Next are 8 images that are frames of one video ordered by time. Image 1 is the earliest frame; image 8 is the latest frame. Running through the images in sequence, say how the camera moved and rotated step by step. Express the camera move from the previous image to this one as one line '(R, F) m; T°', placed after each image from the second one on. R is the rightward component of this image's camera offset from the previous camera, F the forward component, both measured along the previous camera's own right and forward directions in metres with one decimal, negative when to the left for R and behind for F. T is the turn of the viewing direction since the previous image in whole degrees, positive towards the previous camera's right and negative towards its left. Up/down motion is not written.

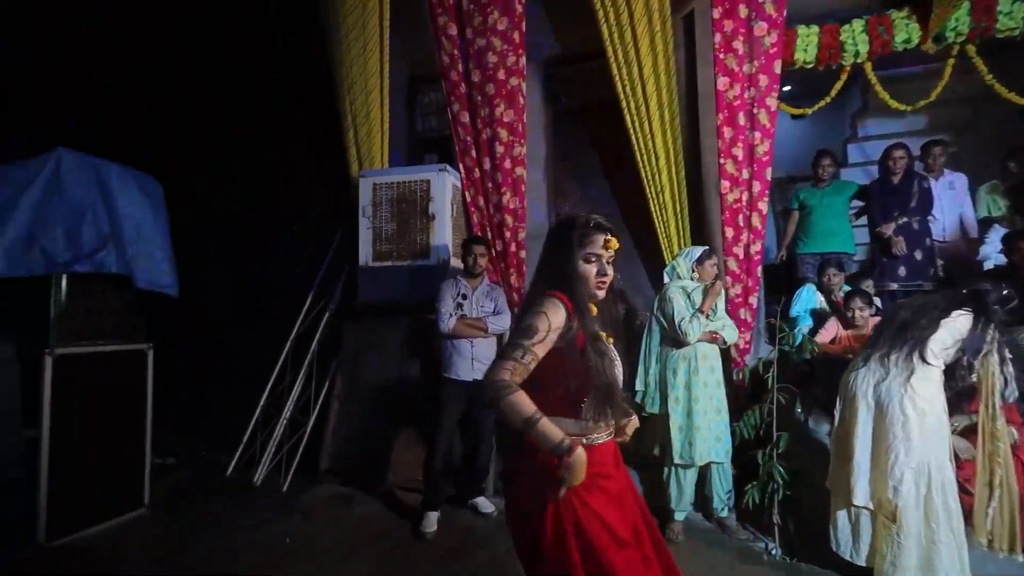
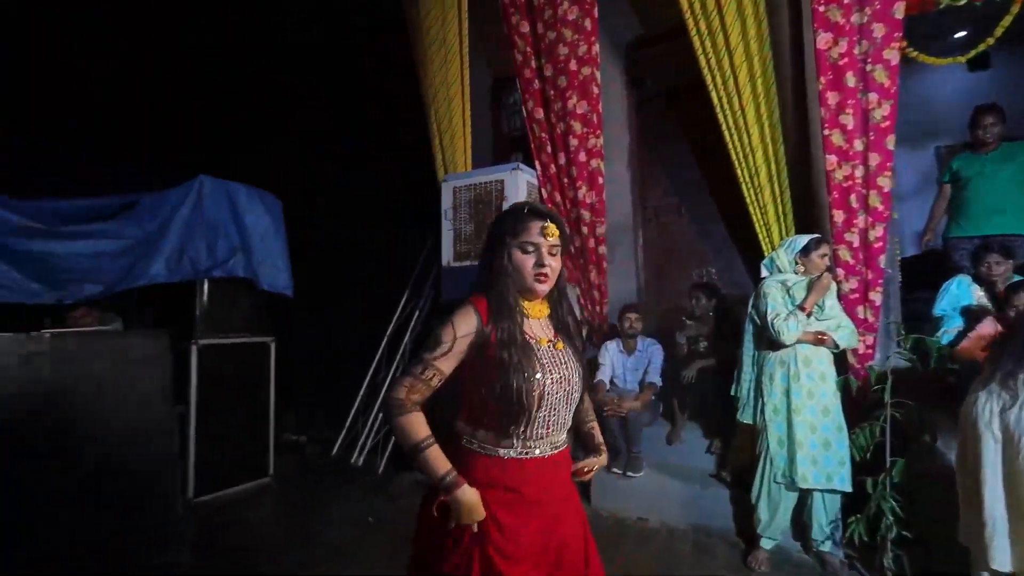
(+0.5, +0.1) m; -15°
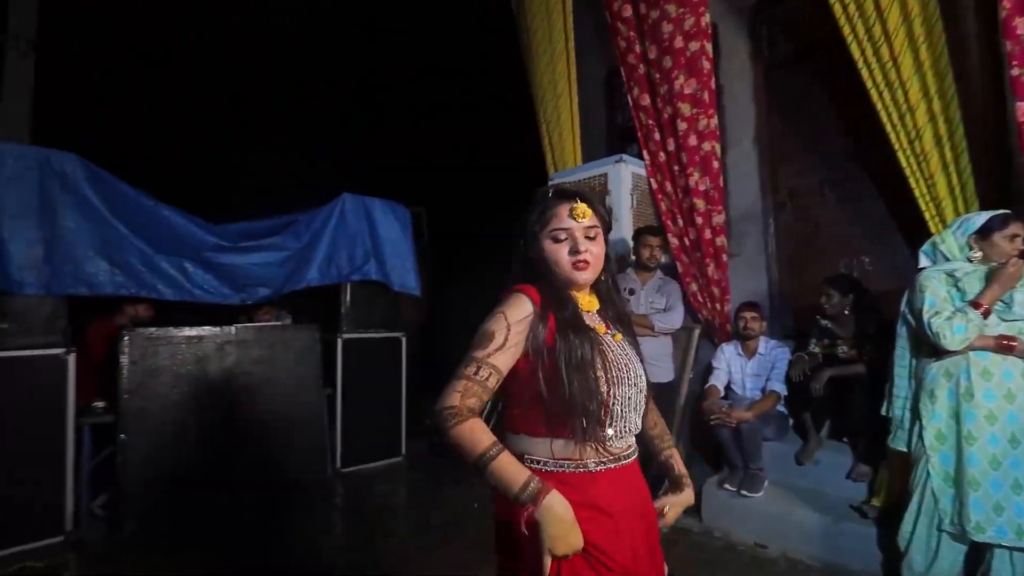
(+0.5, +0.1) m; -19°
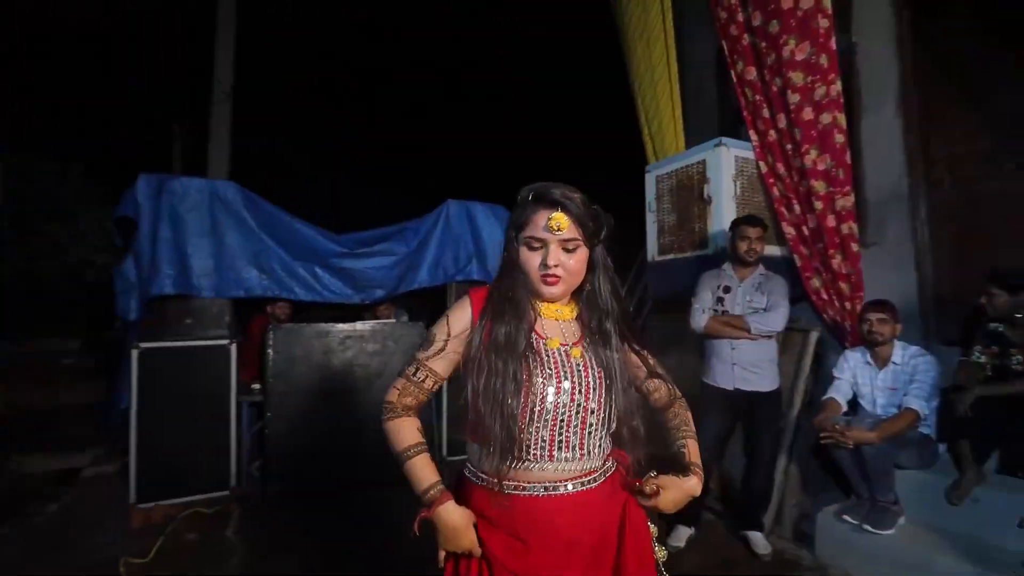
(+0.4, +0.1) m; -16°
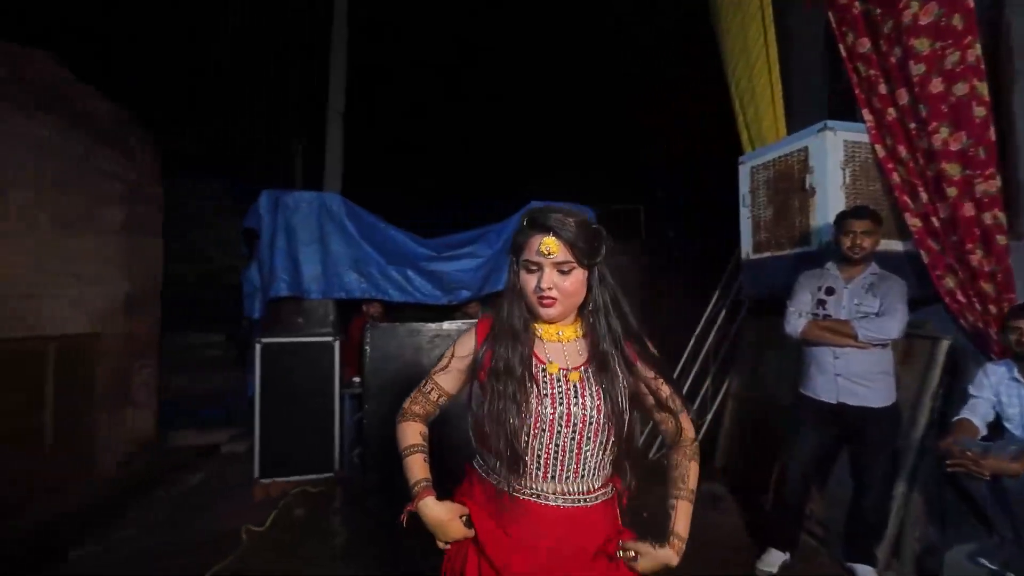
(+0.2, 0.0) m; -12°
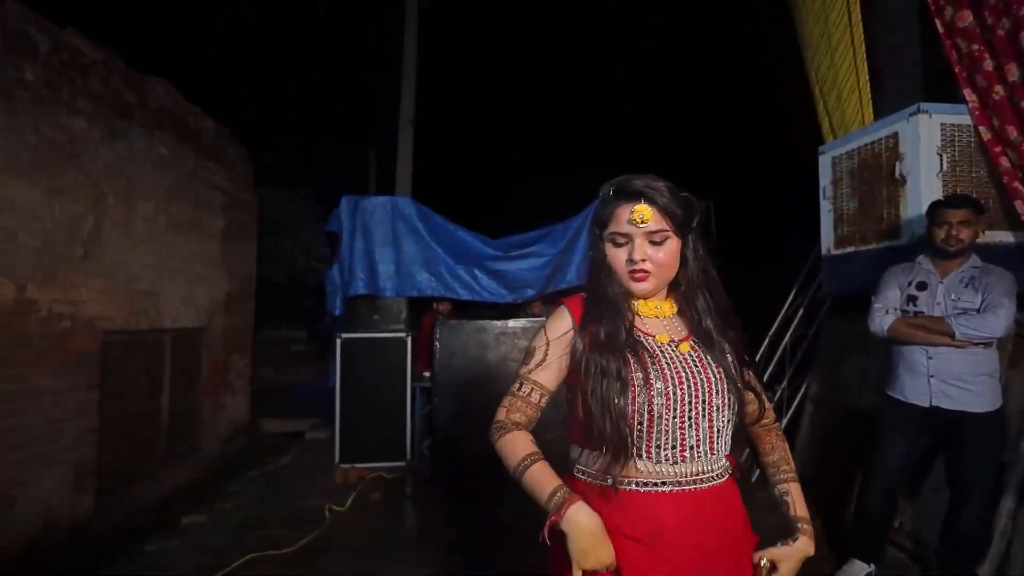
(0.0, -0.1) m; -8°
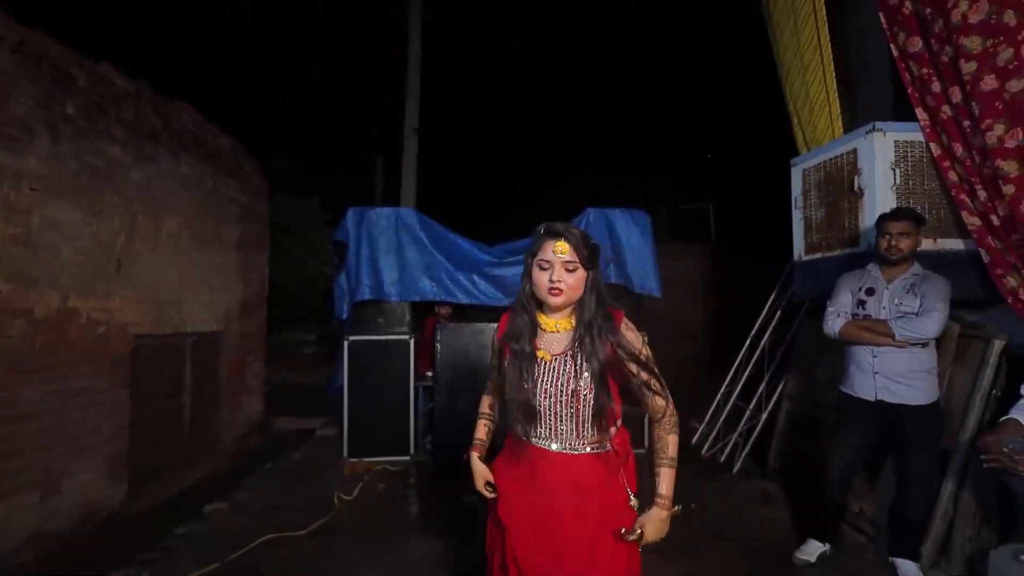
(+0.1, -0.3) m; -1°
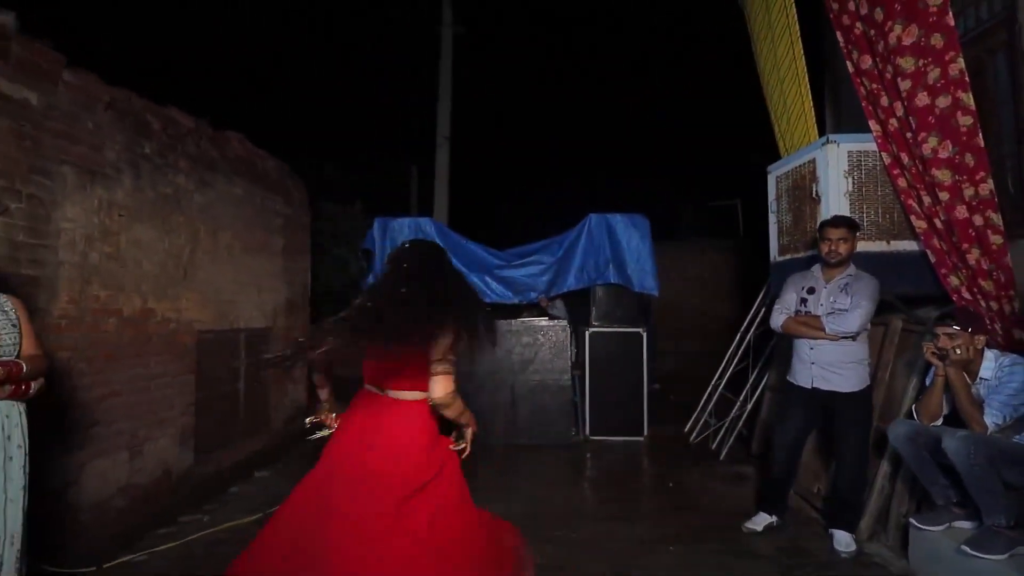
(+0.5, -0.6) m; -5°
